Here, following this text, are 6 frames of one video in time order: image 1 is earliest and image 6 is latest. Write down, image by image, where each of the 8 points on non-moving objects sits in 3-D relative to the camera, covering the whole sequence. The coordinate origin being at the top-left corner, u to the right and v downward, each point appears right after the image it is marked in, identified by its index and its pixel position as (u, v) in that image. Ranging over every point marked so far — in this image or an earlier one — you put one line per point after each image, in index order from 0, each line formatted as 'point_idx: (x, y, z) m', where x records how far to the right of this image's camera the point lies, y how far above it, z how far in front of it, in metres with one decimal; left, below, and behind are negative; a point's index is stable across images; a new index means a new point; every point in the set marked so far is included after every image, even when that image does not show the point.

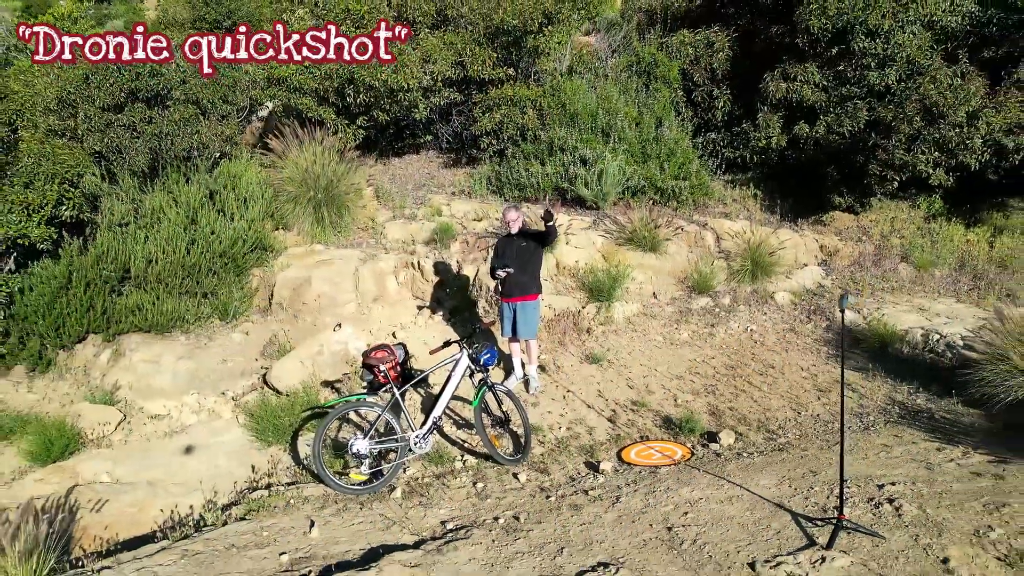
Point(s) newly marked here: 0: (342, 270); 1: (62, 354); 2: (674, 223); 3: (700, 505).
0: (-1.5, +0.2, +6.5) m
1: (-3.7, -0.5, +6.0) m
2: (+1.5, +0.6, +6.6) m
3: (+0.9, -1.0, +3.4) m
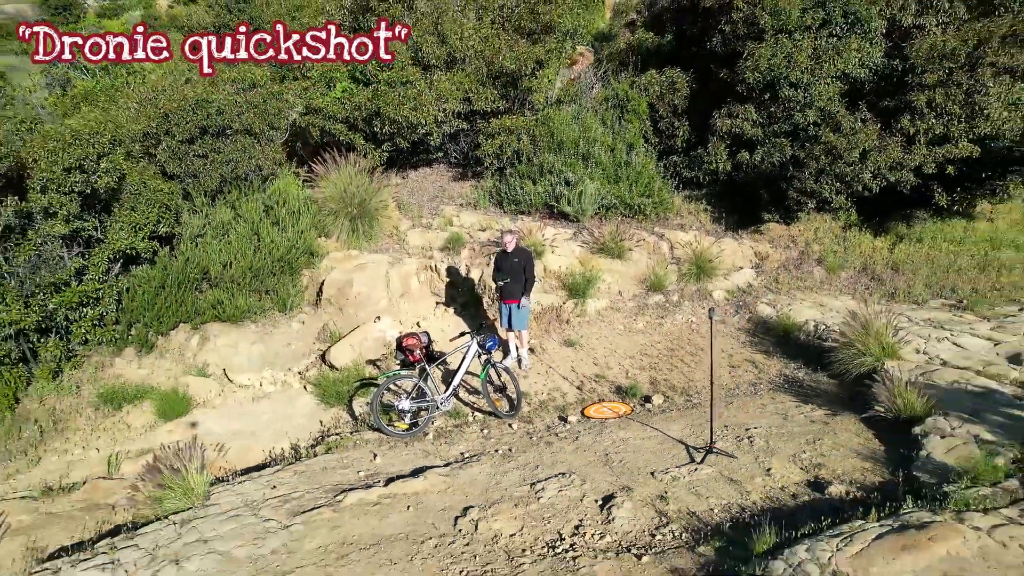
0: (-1.5, +0.2, +8.3) m
1: (-3.7, -0.5, +7.8) m
2: (+1.4, +0.6, +8.4) m
3: (+0.8, -1.1, +5.2) m
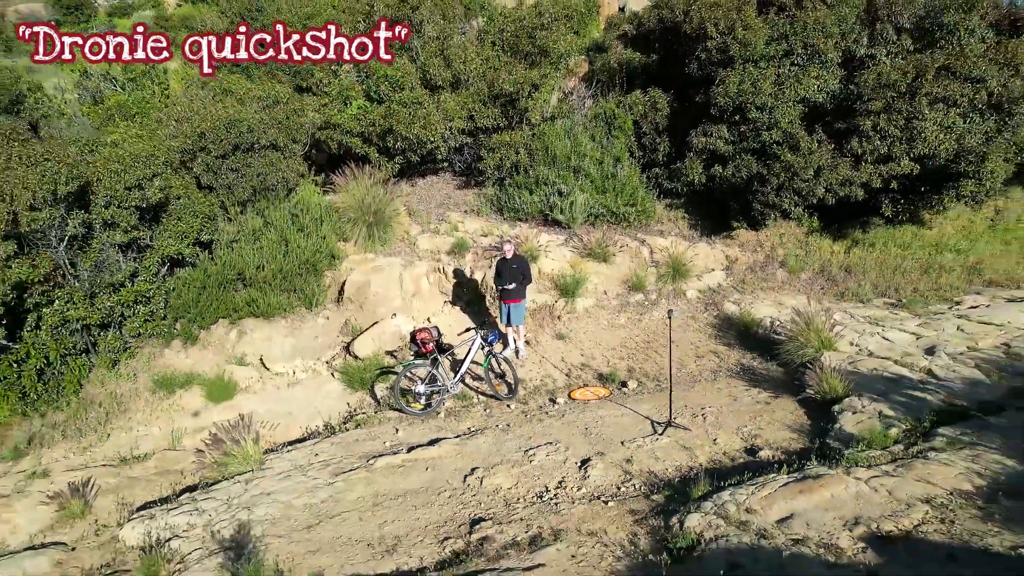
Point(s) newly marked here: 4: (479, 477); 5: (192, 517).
0: (-1.5, +0.2, +9.4) m
1: (-3.8, -0.5, +9.0) m
2: (+1.4, +0.6, +9.5) m
3: (+0.8, -1.1, +6.4) m
4: (-0.2, -1.4, +5.4) m
5: (-2.3, -1.6, +5.3) m
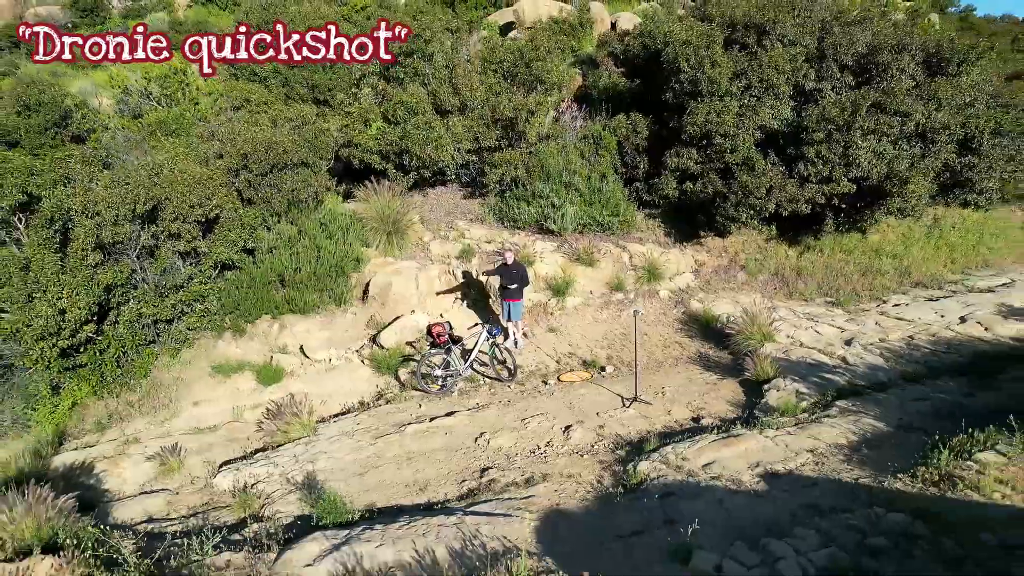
0: (-1.6, +0.2, +11.0) m
1: (-3.8, -0.6, +10.6) m
2: (+1.4, +0.6, +11.1) m
3: (+0.8, -1.2, +8.0) m
4: (-0.3, -1.5, +7.1) m
5: (-2.3, -1.7, +6.9) m
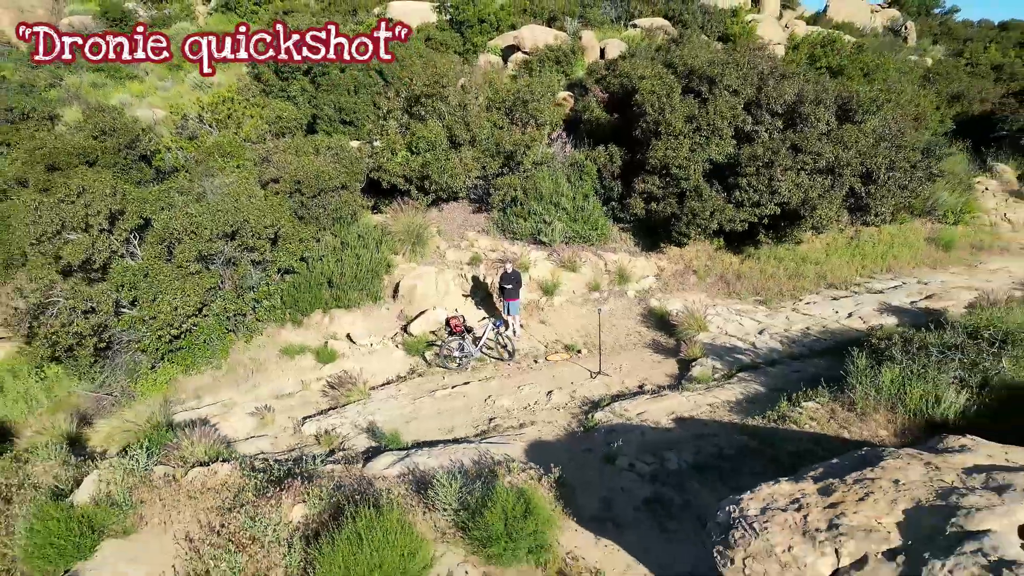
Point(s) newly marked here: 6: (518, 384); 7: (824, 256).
0: (-1.6, +0.2, +13.9) m
1: (-3.8, -0.6, +13.5) m
2: (+1.4, +0.6, +14.0) m
3: (+0.8, -1.2, +10.9) m
4: (-0.3, -1.5, +10.0) m
5: (-2.3, -1.8, +9.9) m
6: (+0.1, -1.4, +10.5) m
7: (+6.1, +0.6, +14.4) m
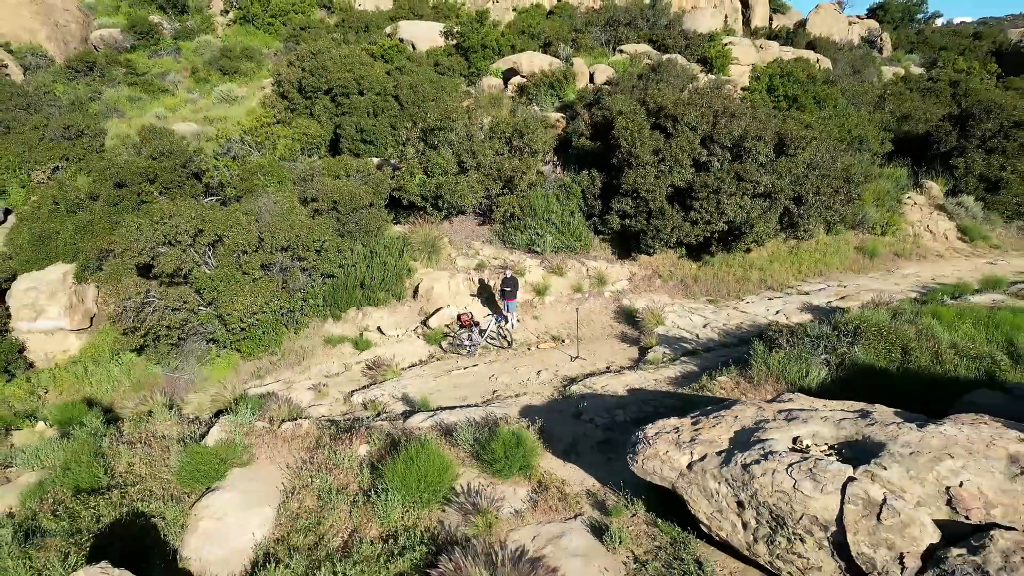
0: (-1.6, +0.1, +17.1) m
1: (-3.8, -0.6, +16.7) m
2: (+1.4, +0.6, +17.2) m
3: (+0.8, -1.3, +14.1) m
4: (-0.3, -1.6, +13.2) m
5: (-2.3, -1.8, +13.1) m
6: (0.0, -1.5, +13.7) m
7: (+6.1, +0.6, +17.5) m
